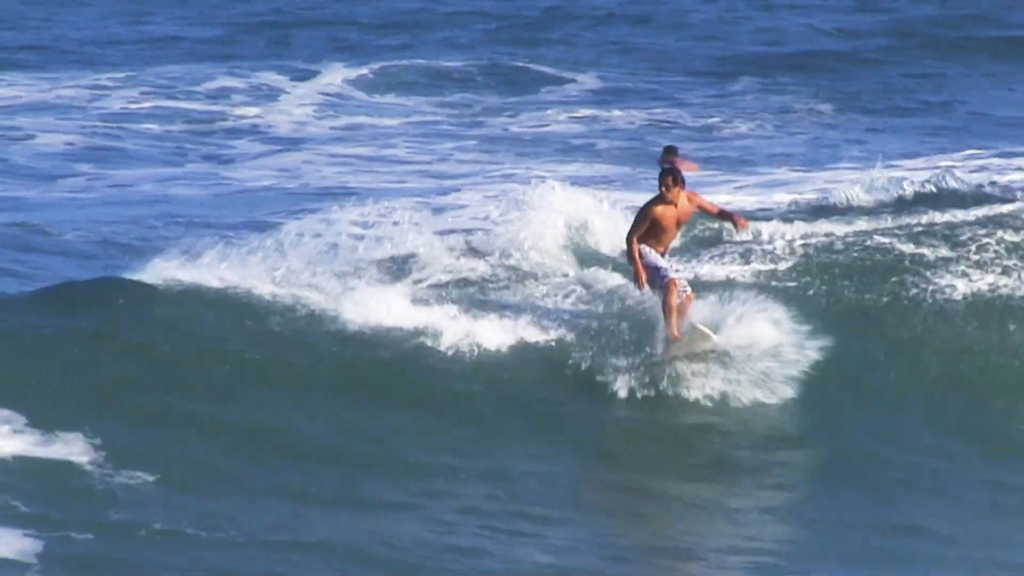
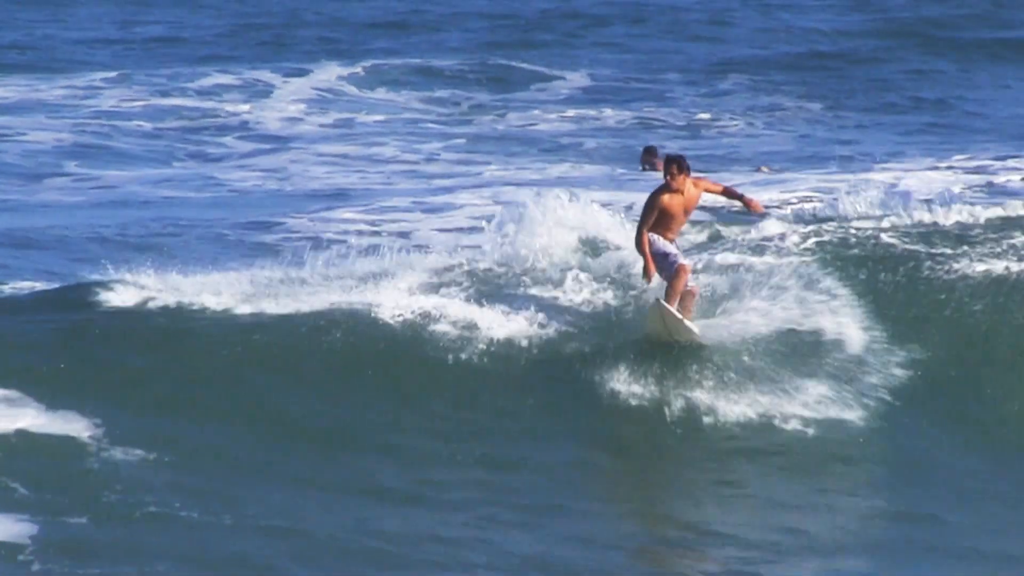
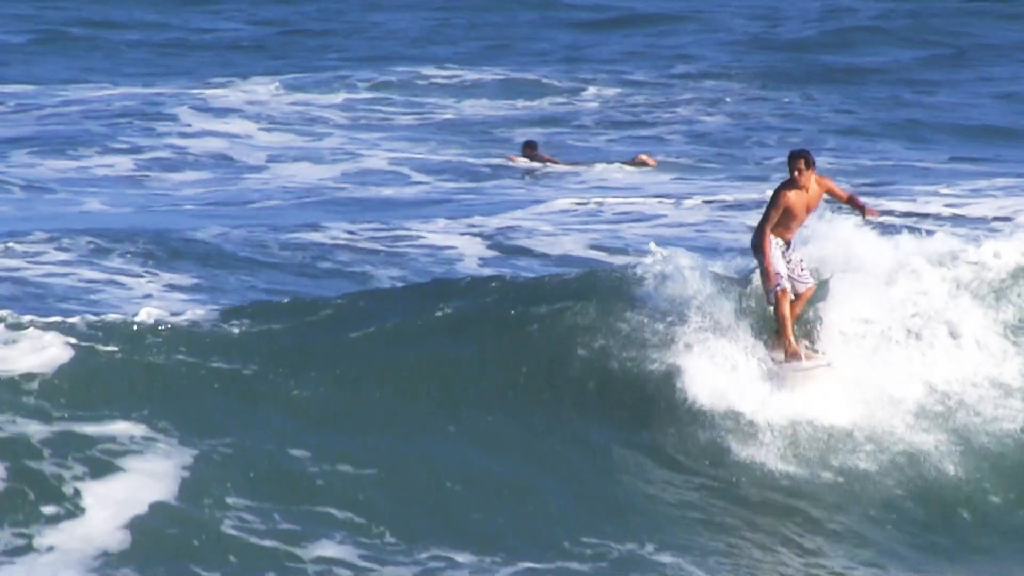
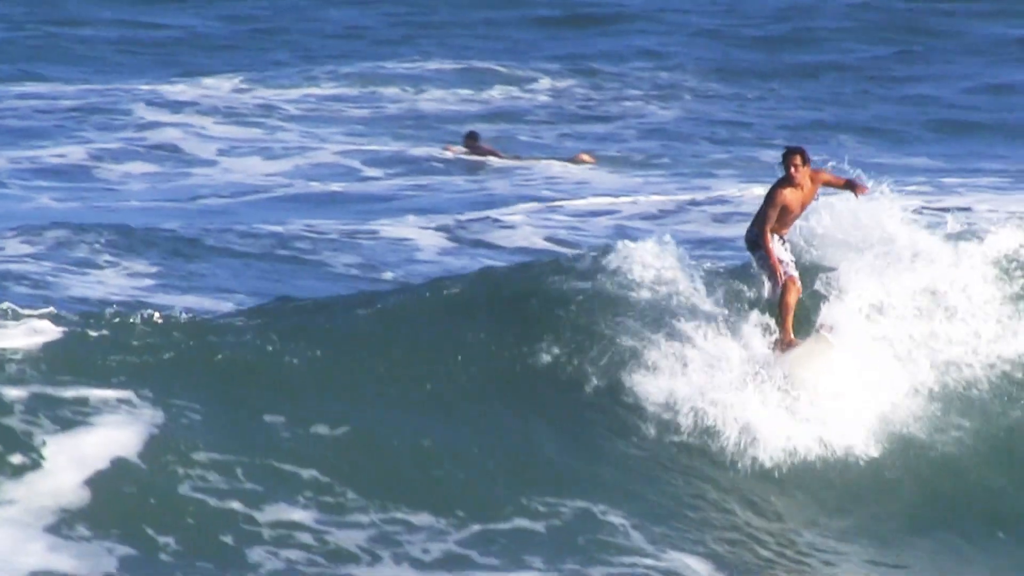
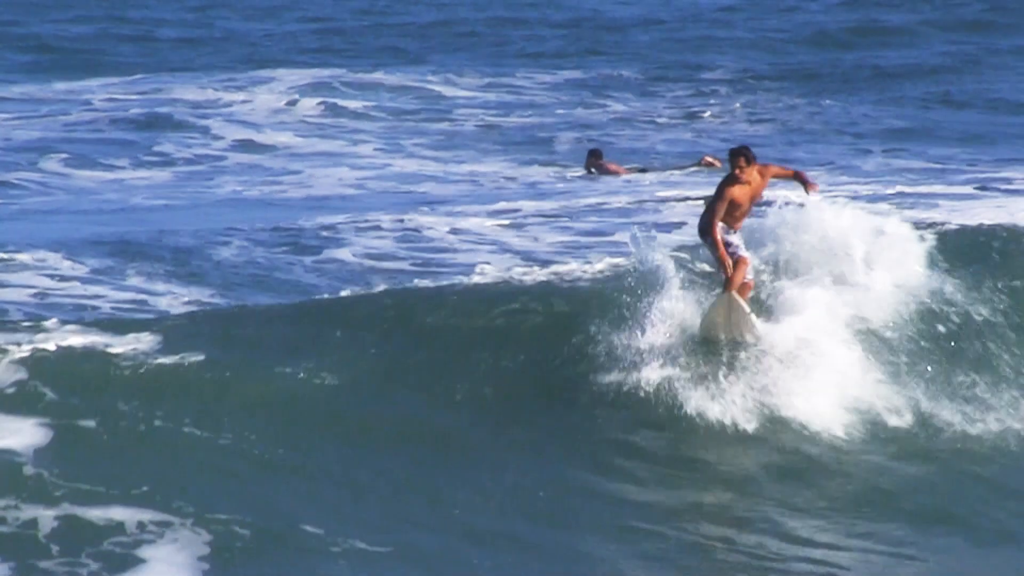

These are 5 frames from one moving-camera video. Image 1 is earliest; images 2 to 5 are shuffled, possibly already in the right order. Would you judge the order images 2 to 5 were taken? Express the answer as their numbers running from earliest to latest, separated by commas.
2, 5, 3, 4
